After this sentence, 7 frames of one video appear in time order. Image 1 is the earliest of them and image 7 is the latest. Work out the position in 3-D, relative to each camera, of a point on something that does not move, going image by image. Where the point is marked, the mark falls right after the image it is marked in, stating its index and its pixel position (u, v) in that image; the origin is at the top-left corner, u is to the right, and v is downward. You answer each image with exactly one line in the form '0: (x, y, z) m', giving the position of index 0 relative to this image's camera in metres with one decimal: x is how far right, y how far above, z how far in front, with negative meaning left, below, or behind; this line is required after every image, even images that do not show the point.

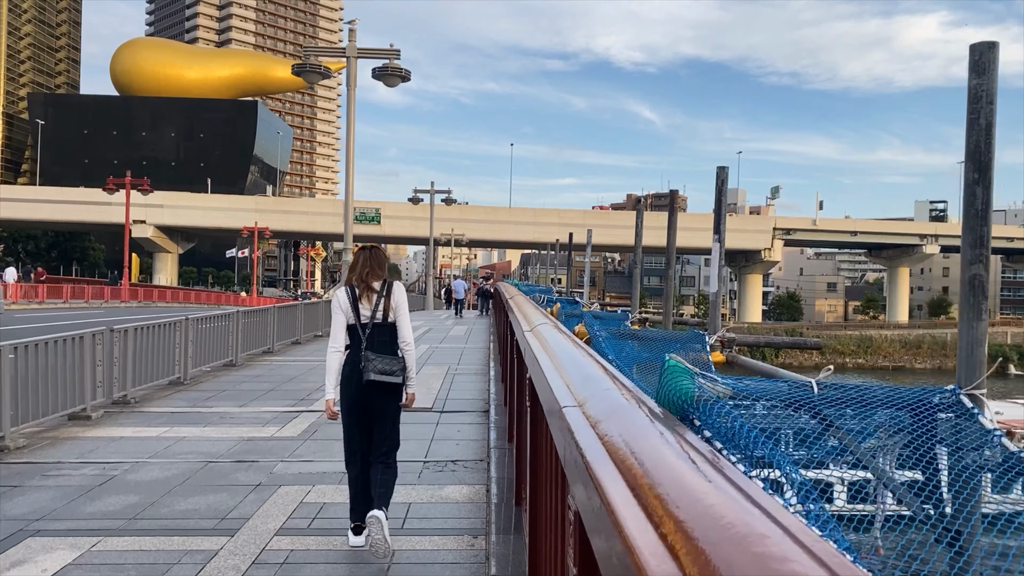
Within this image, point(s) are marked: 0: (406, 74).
0: (-2.3, +4.7, +15.7) m
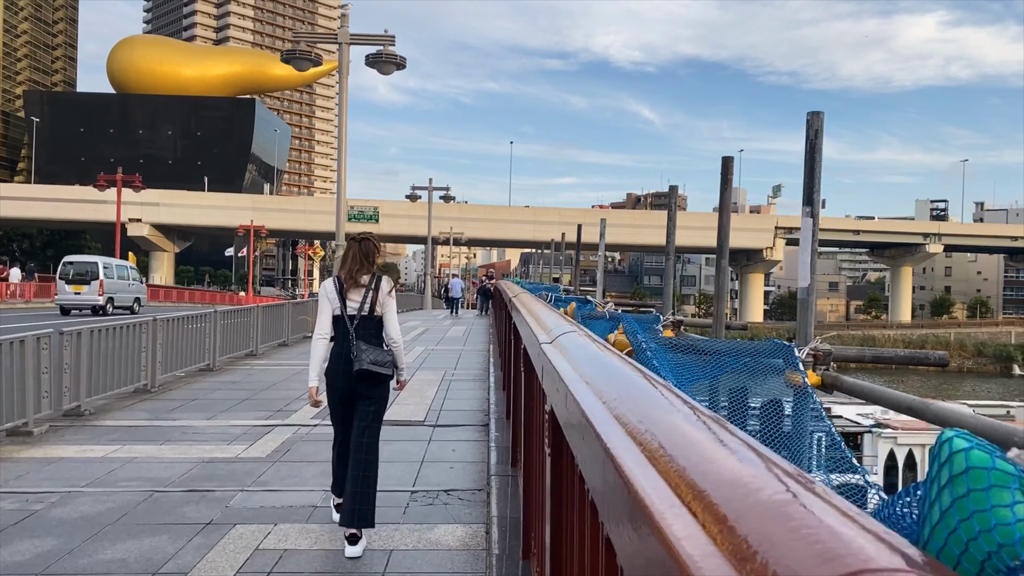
0: (-2.3, +4.7, +15.0) m
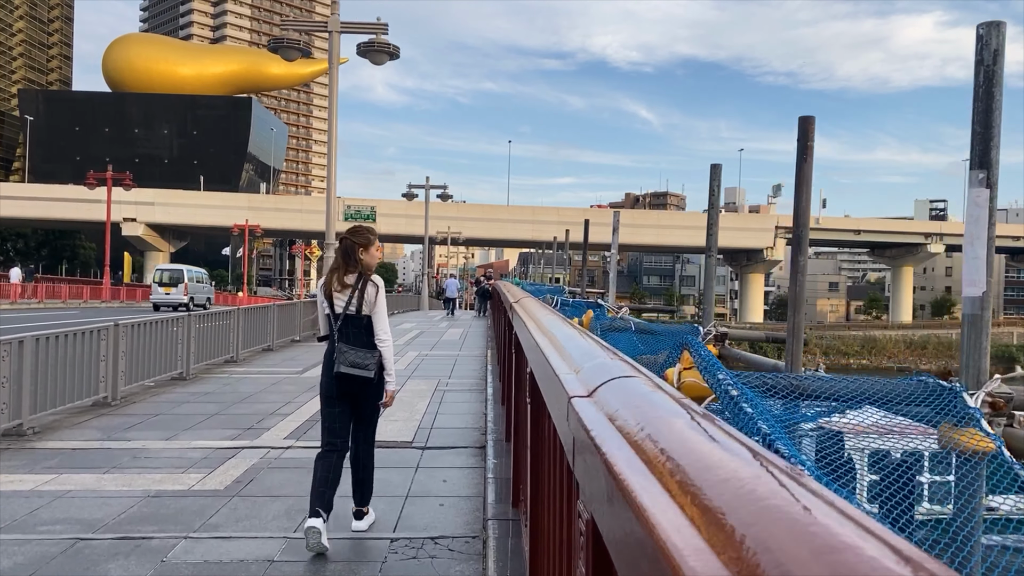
0: (-2.3, +4.7, +14.3) m
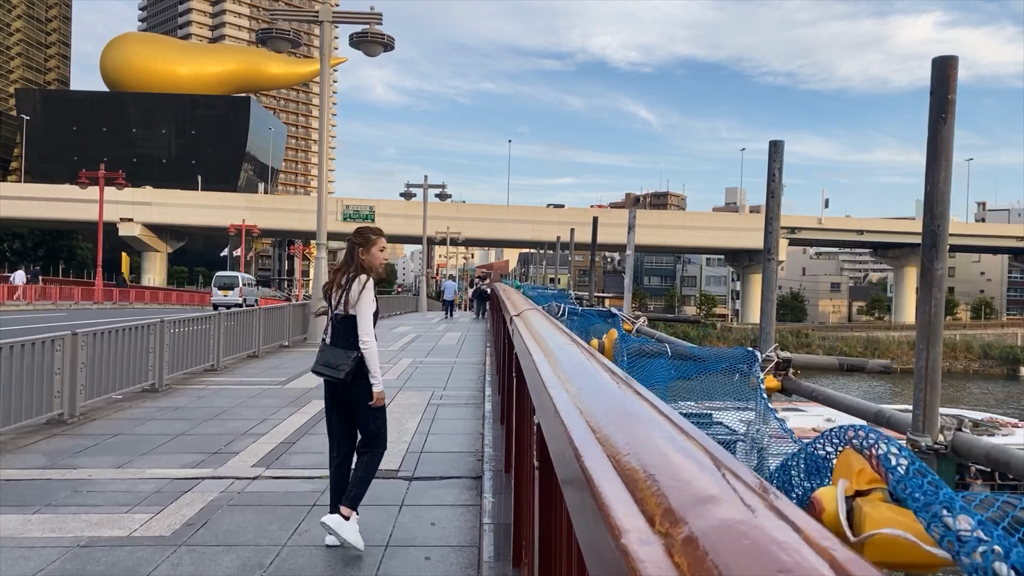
0: (-2.3, +4.6, +13.8) m
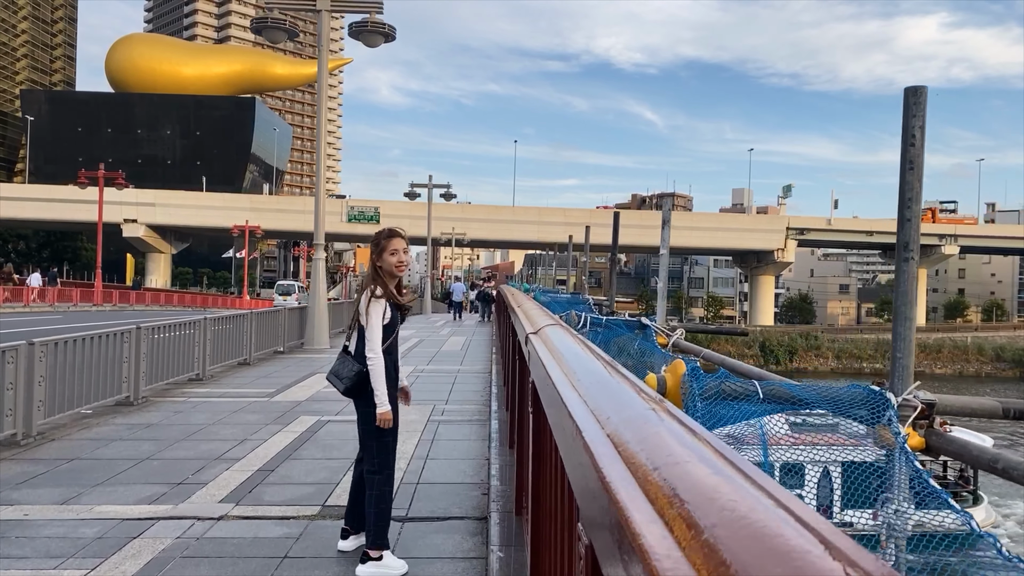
0: (-2.2, +4.6, +13.2) m
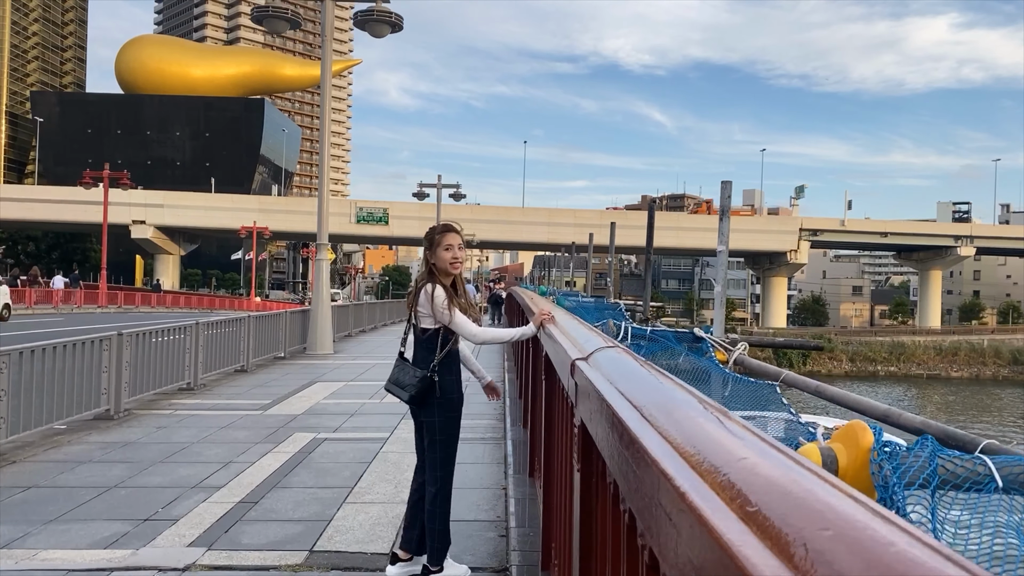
0: (-2.0, +4.6, +12.7) m
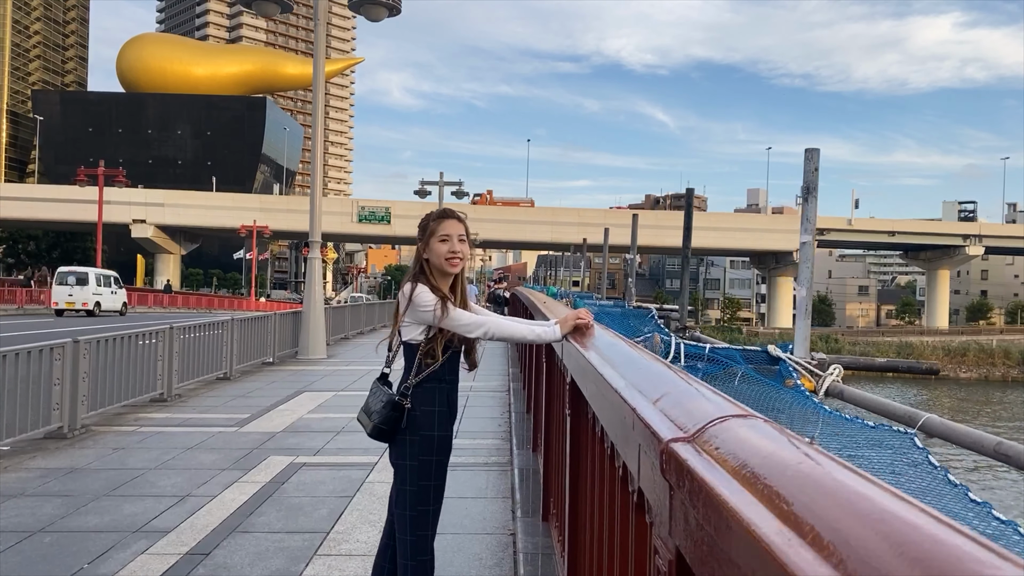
0: (-1.9, +4.6, +12.0) m
